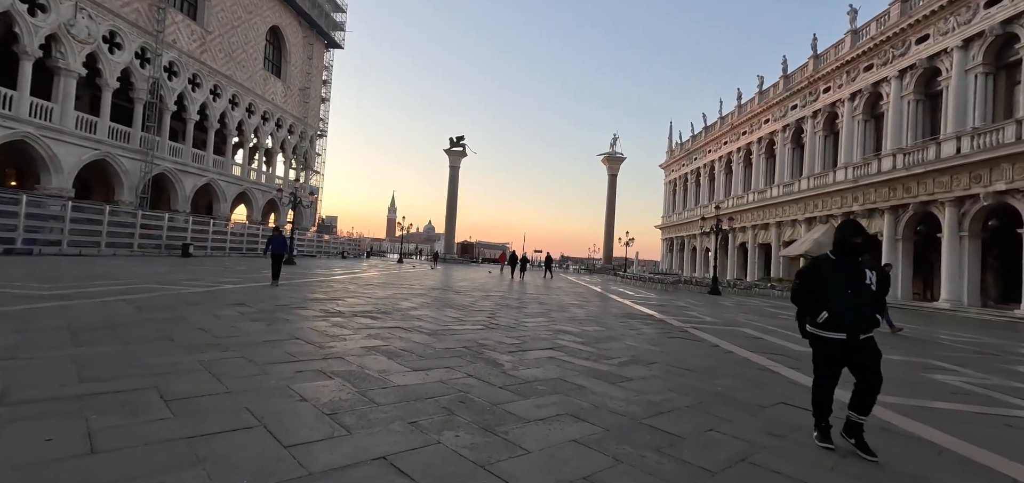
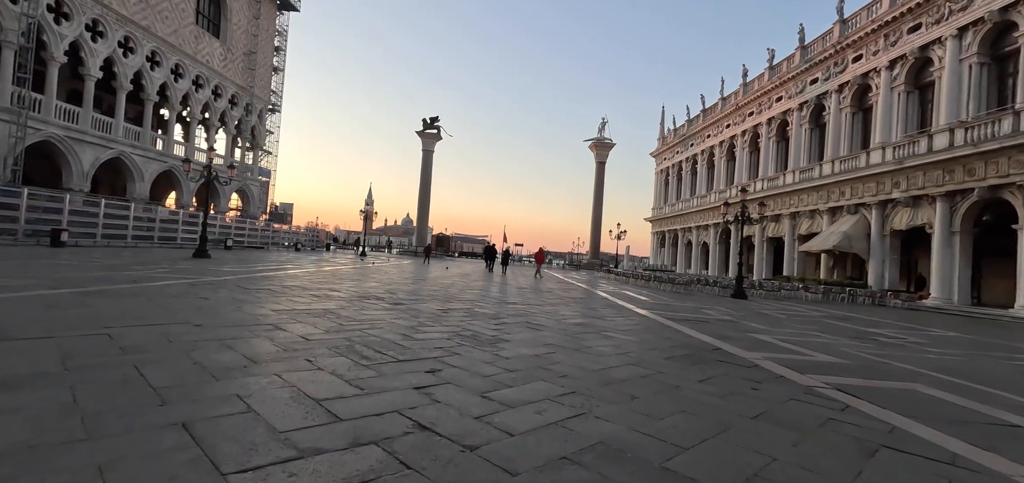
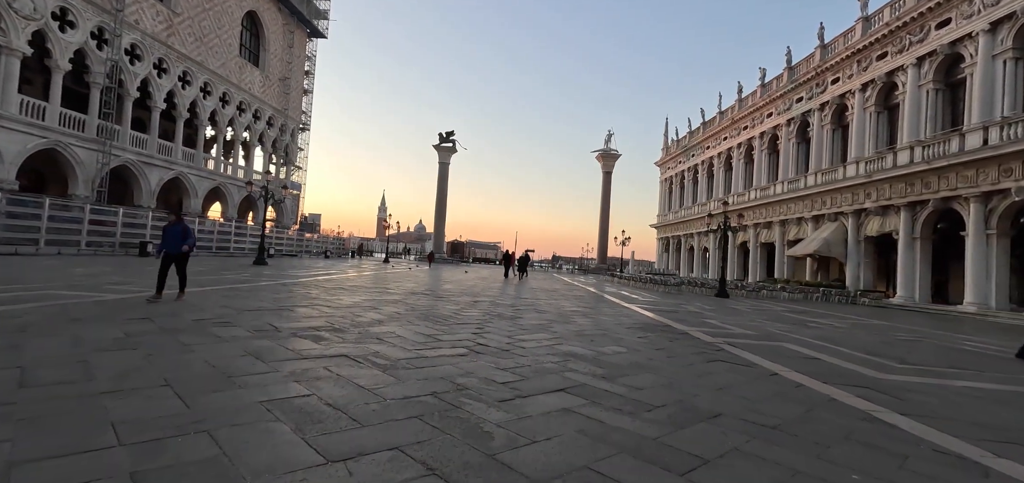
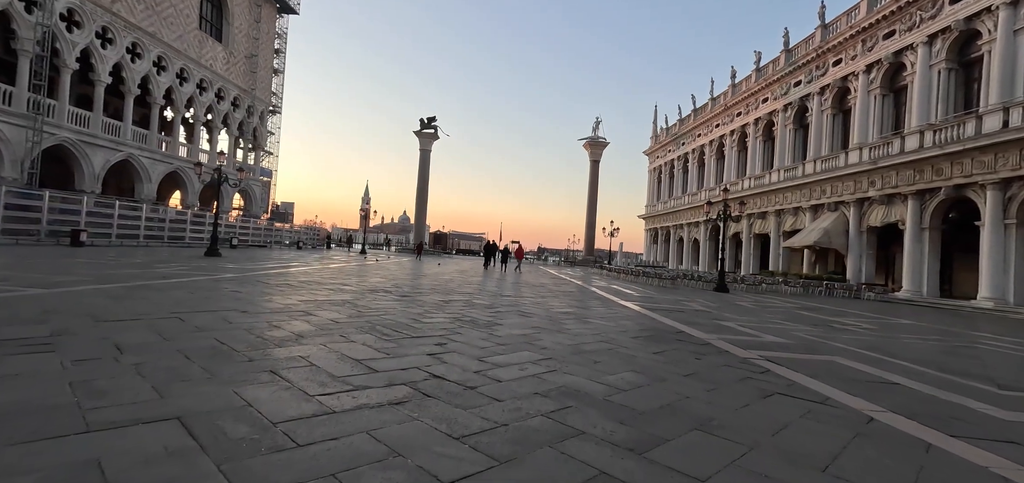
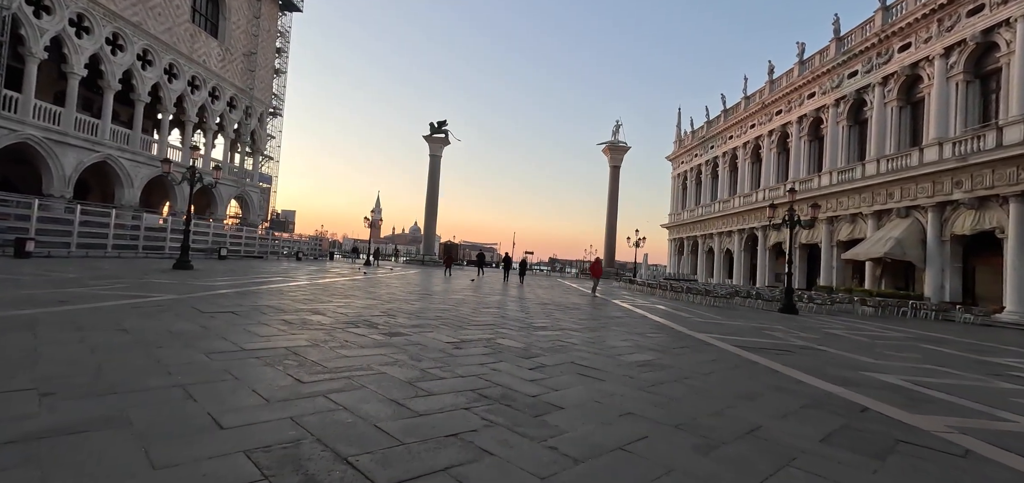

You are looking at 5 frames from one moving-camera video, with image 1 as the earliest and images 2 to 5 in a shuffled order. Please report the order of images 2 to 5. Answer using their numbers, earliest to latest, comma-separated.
3, 4, 2, 5
